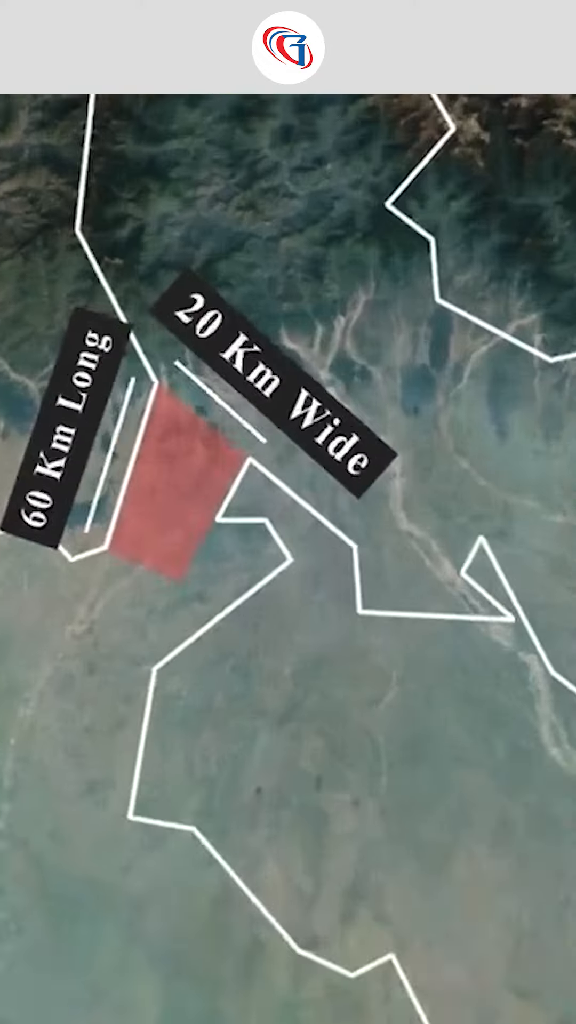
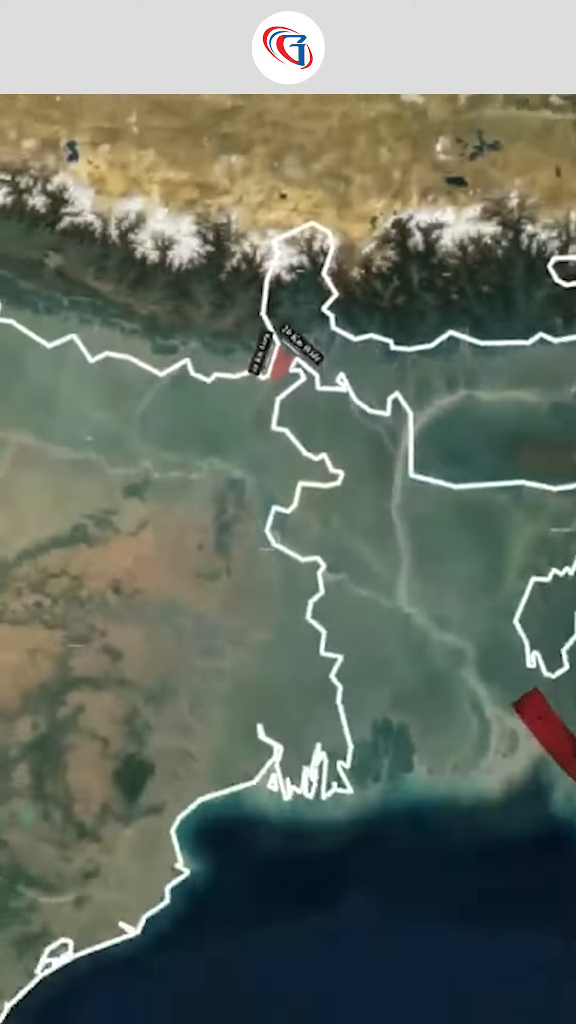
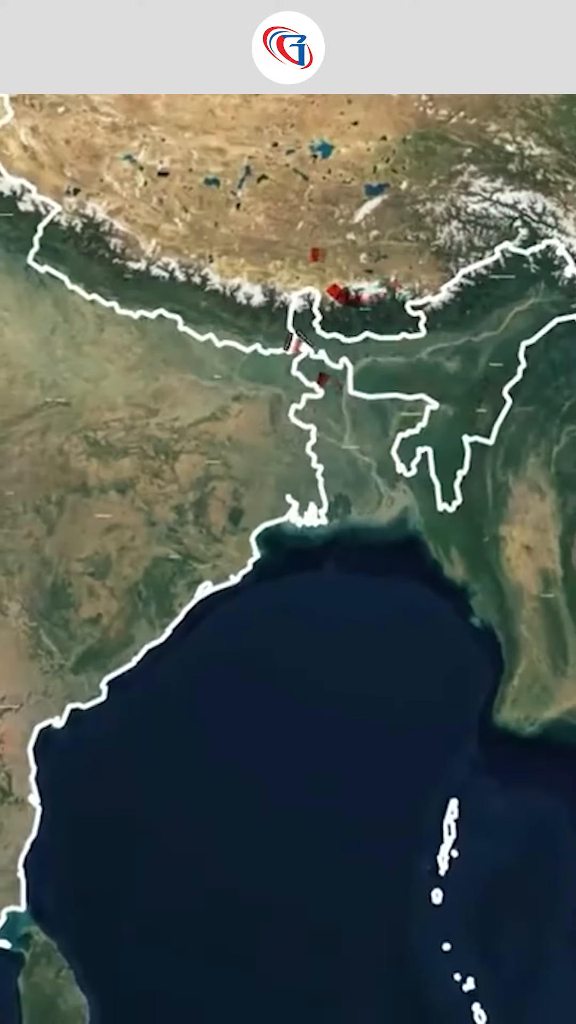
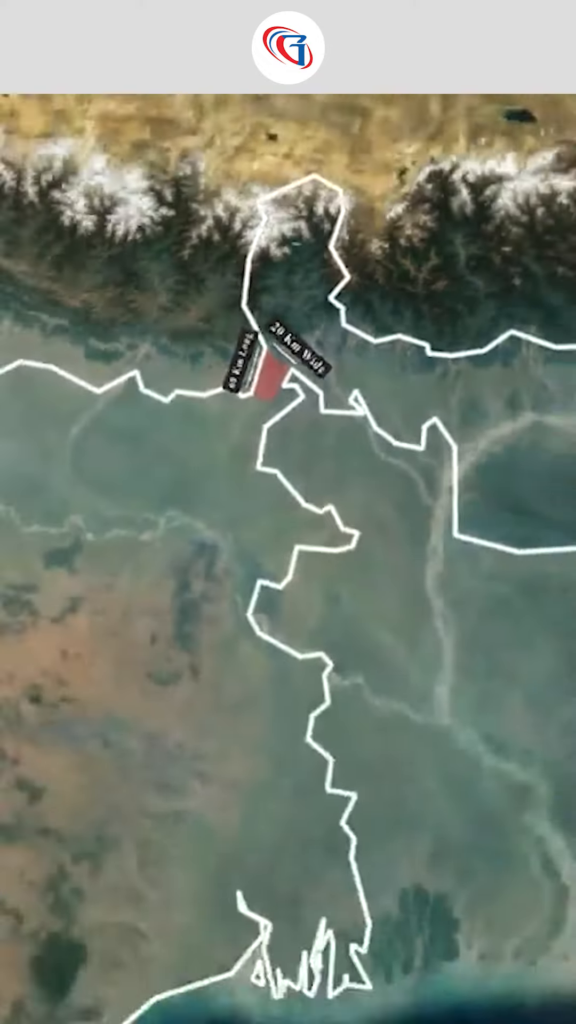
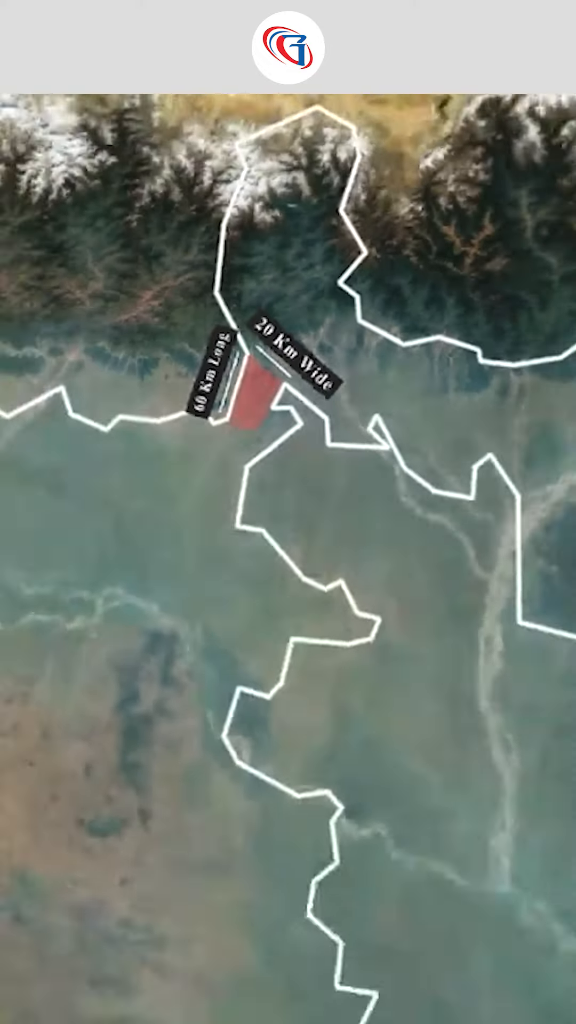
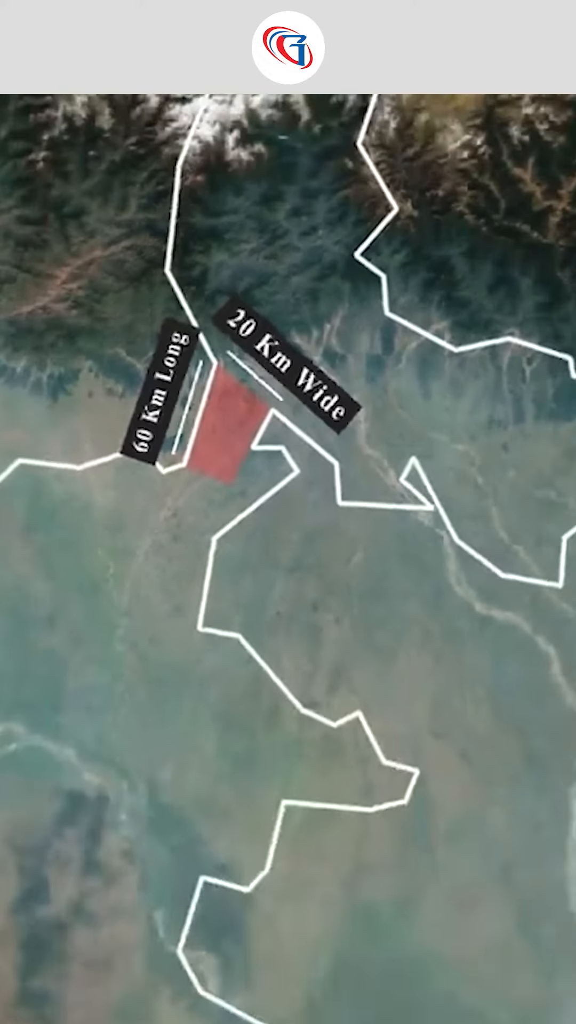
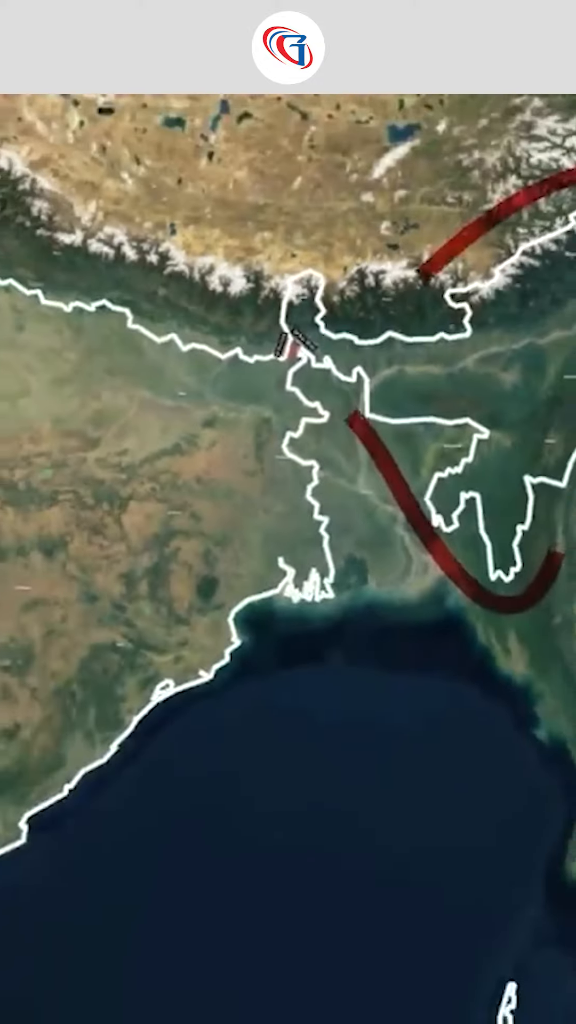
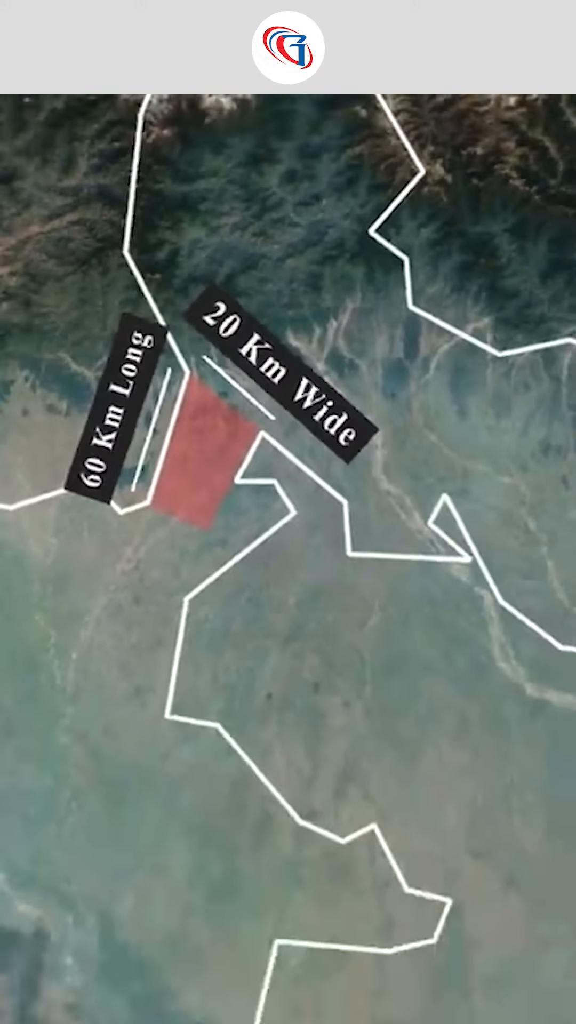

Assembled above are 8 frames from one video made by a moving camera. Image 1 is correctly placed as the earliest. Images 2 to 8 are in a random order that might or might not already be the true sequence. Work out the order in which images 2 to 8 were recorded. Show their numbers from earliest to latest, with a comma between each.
8, 6, 5, 4, 2, 7, 3
